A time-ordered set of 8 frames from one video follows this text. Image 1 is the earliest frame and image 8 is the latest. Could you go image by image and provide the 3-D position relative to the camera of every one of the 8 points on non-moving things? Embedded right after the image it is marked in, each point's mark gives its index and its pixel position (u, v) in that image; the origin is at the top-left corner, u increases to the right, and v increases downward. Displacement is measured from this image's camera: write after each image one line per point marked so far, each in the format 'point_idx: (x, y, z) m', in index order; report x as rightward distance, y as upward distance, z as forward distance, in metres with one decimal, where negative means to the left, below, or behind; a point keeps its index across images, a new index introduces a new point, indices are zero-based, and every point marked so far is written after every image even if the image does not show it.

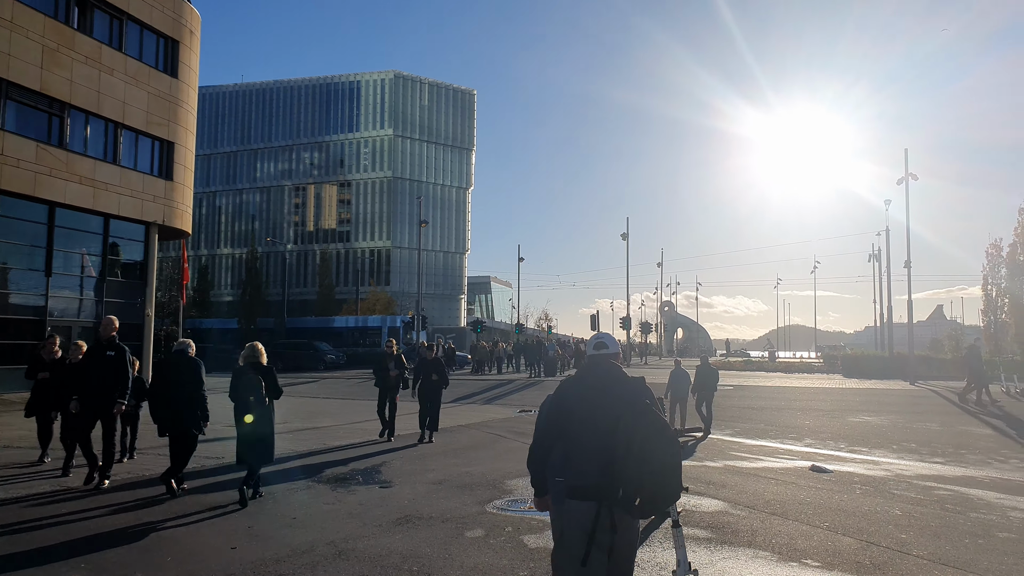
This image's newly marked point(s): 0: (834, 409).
0: (+8.1, -3.0, +18.4) m
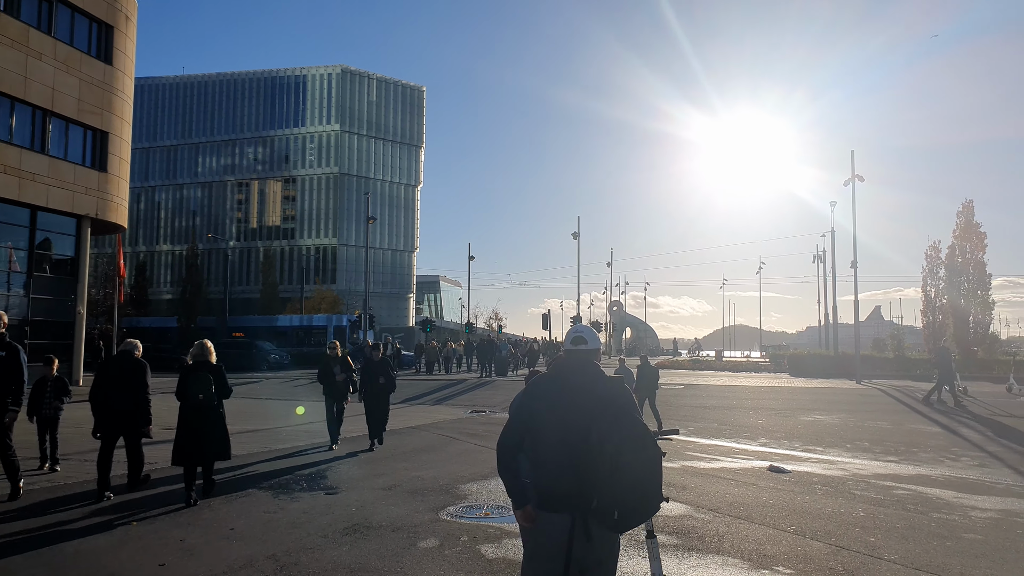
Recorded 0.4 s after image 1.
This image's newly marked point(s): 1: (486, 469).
0: (+6.9, -3.0, +18.5) m
1: (-0.3, -2.4, +9.7) m
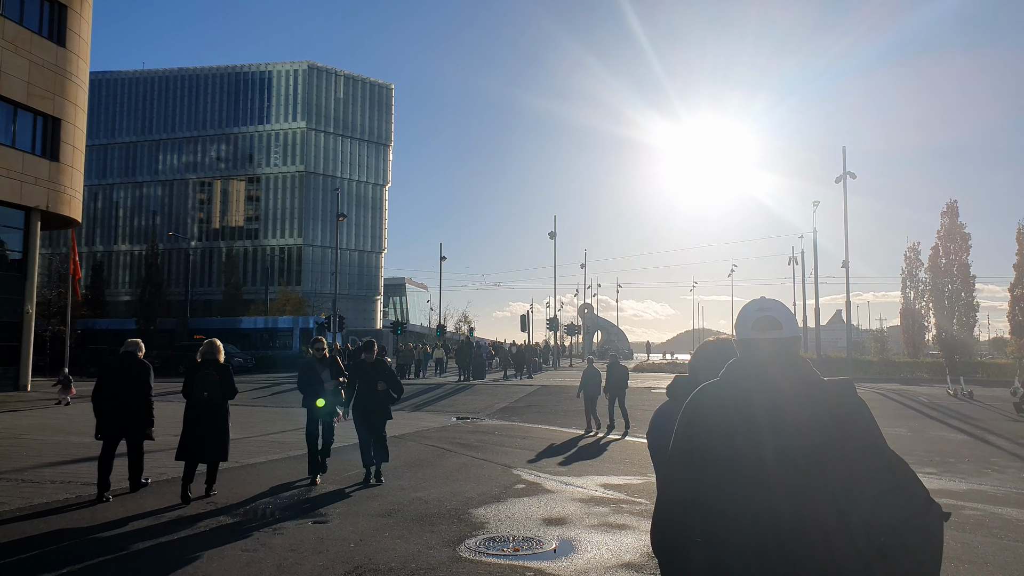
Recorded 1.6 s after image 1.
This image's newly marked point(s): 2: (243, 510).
0: (+6.6, -3.0, +17.6) m
1: (-0.2, -2.3, +8.5) m
2: (-2.6, -2.2, +7.3) m
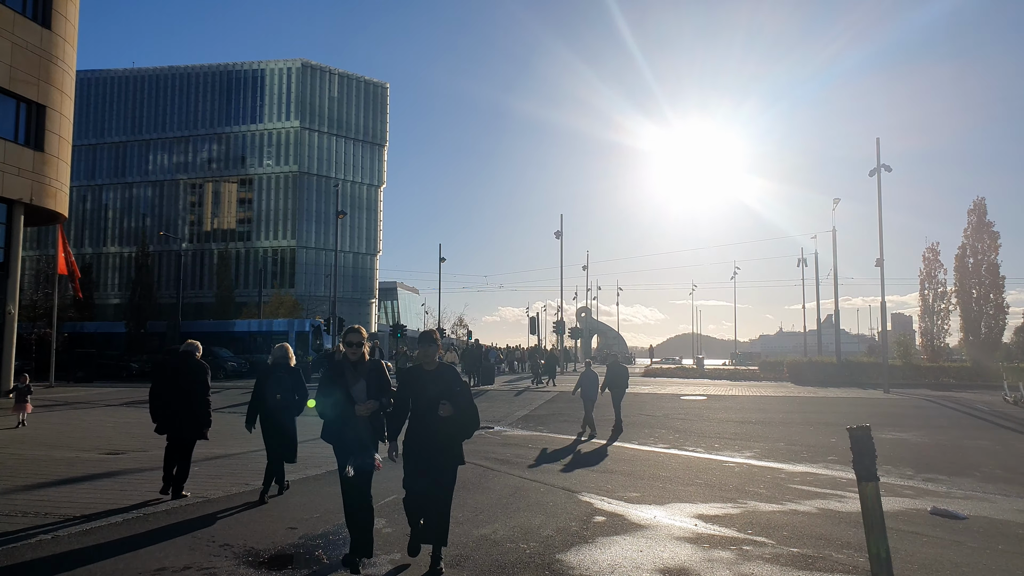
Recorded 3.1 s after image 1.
0: (+7.2, -3.0, +16.2) m
1: (+0.6, -2.2, +6.9) m
2: (-1.8, -2.1, +5.7) m
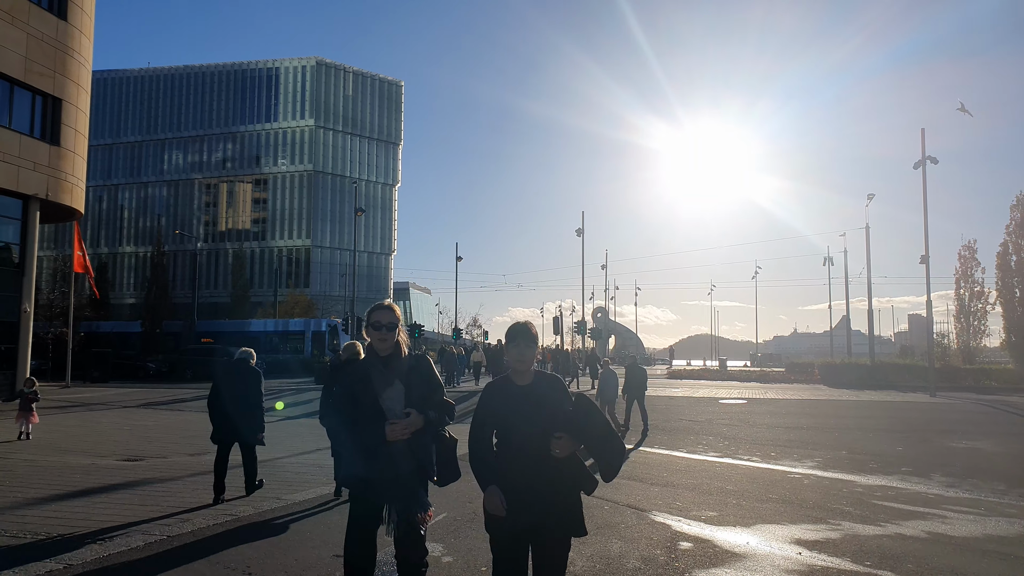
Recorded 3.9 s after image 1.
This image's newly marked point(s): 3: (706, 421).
0: (+8.0, -2.9, +15.2) m
1: (+1.2, -2.1, +6.0) m
2: (-1.2, -2.0, +4.8) m
3: (+4.8, -3.3, +18.2) m
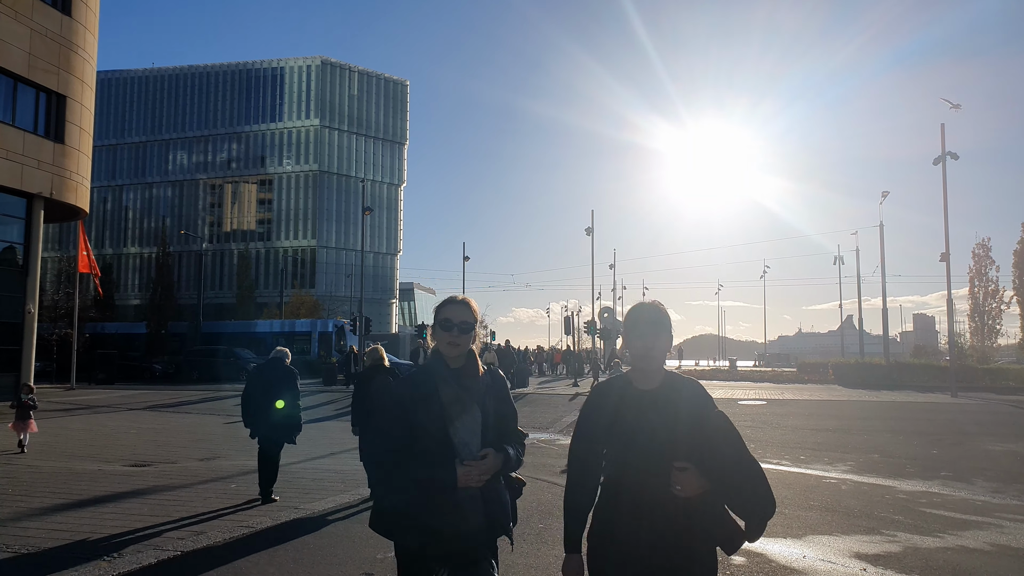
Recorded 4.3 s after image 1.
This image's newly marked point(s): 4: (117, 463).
0: (+8.3, -2.9, +14.7) m
1: (+1.5, -2.1, +5.6) m
2: (-0.9, -2.0, +4.4) m
3: (+5.1, -3.2, +17.8) m
4: (-6.1, -2.7, +11.5) m
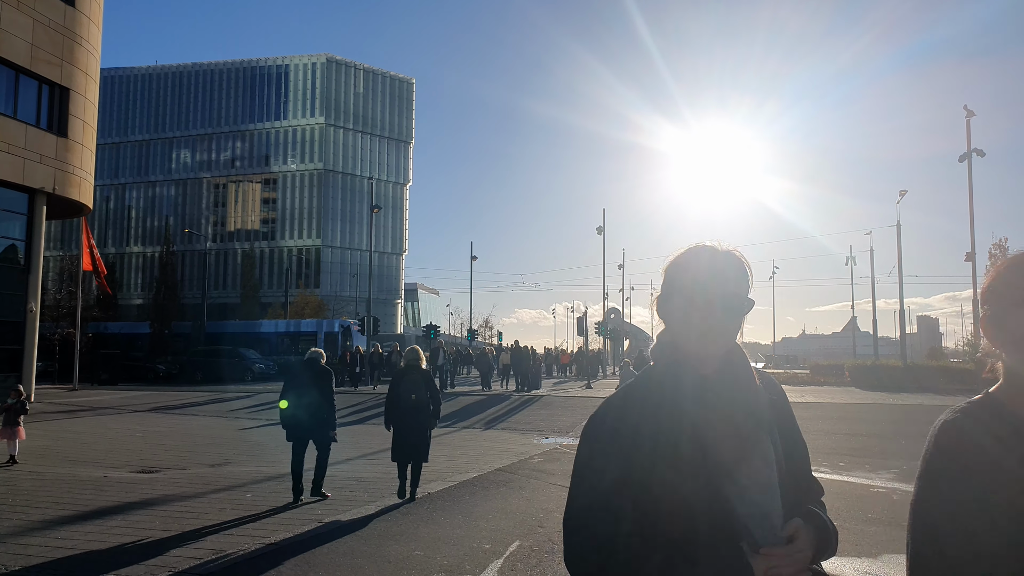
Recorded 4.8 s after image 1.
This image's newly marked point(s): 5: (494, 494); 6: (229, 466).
0: (+8.8, -2.8, +14.0) m
1: (+1.9, -2.0, +4.9) m
2: (-0.5, -1.9, +3.7) m
3: (+5.6, -3.2, +17.1) m
4: (-5.6, -2.6, +10.8) m
5: (-0.2, -2.5, +9.1) m
6: (-4.3, -2.7, +11.4) m
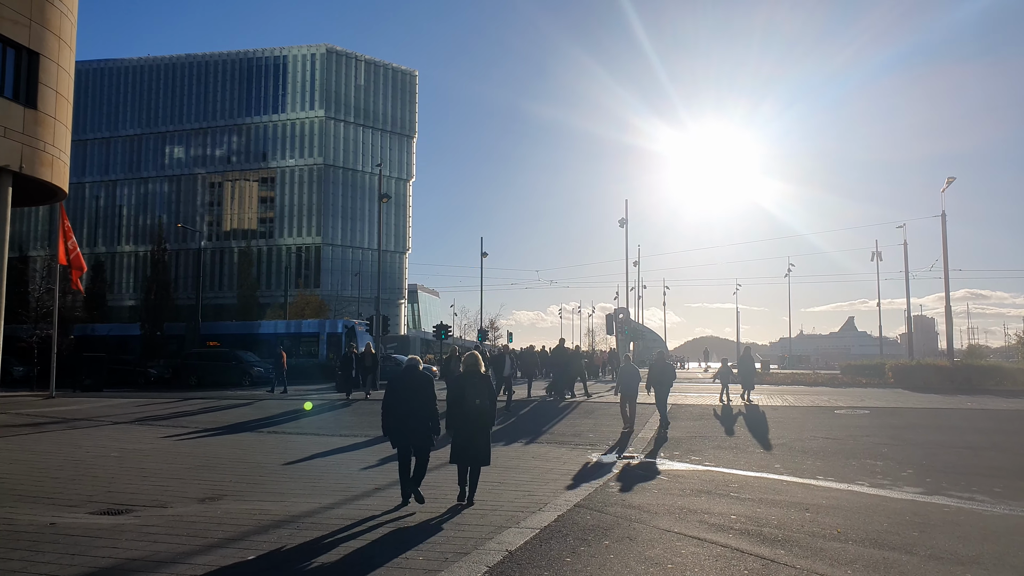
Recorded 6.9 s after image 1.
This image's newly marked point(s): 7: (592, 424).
0: (+9.7, -2.5, +11.3) m
1: (+2.9, -1.8, +2.2) m
2: (+0.5, -1.6, +1.0) m
3: (+6.5, -2.9, +14.4) m
4: (-4.7, -2.4, +8.1) m
5: (+0.8, -2.3, +6.4) m
6: (-3.4, -2.5, +8.7) m
7: (+1.9, -3.2, +17.6) m
